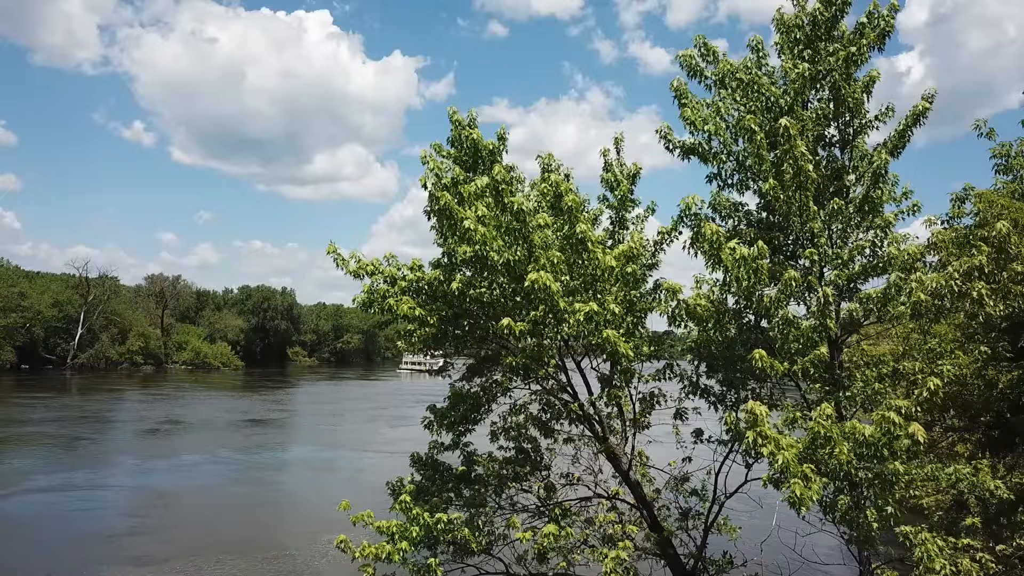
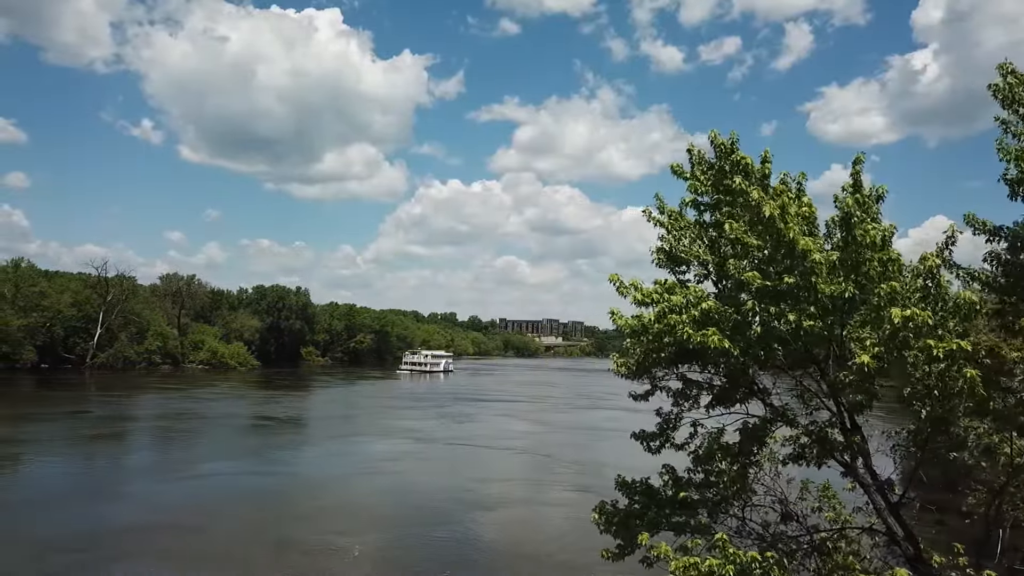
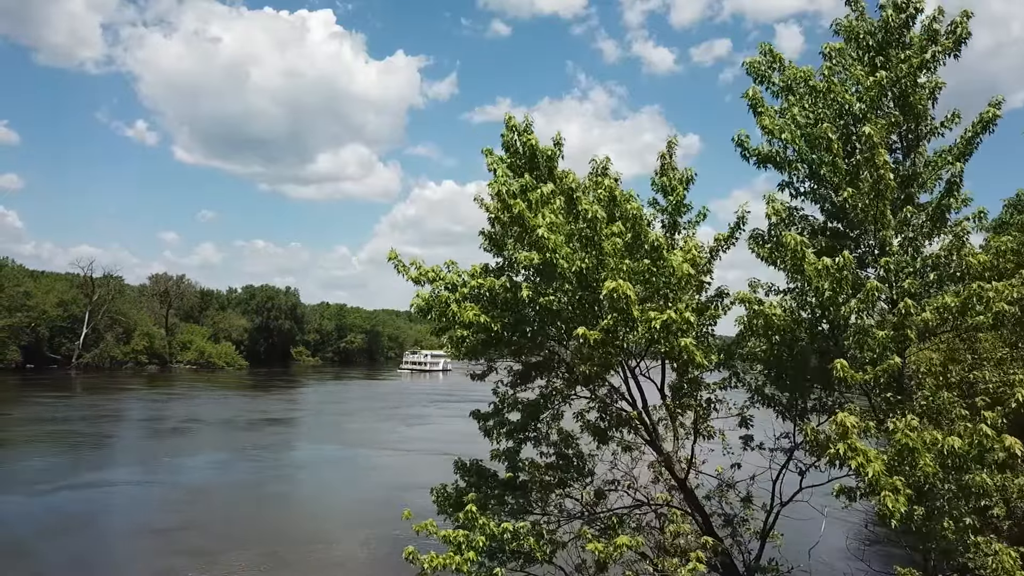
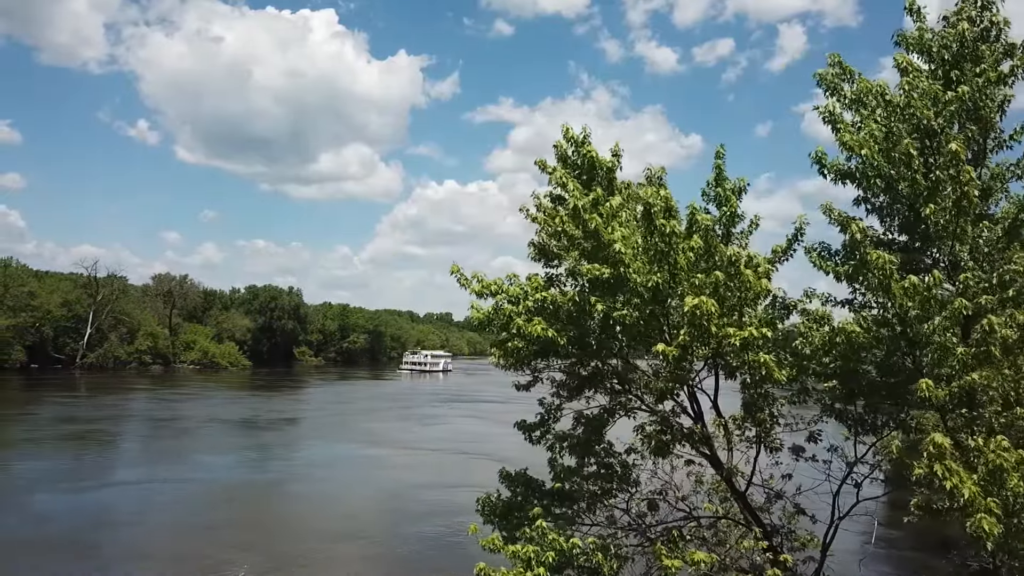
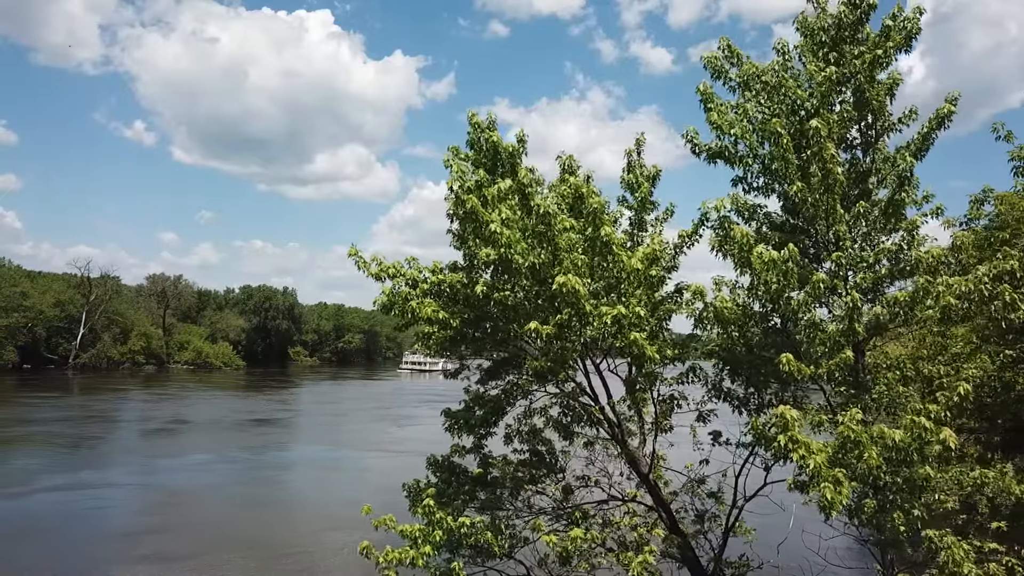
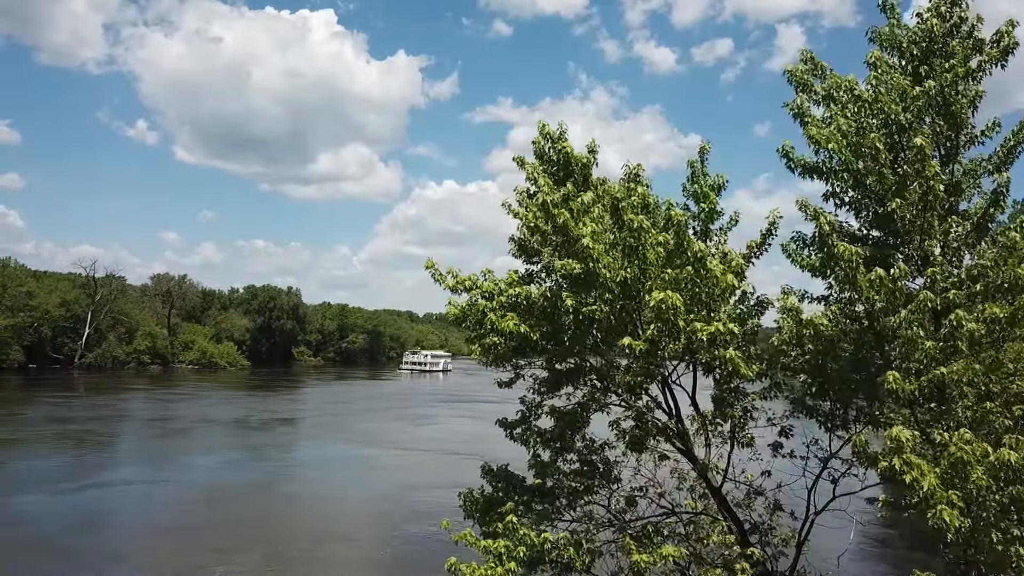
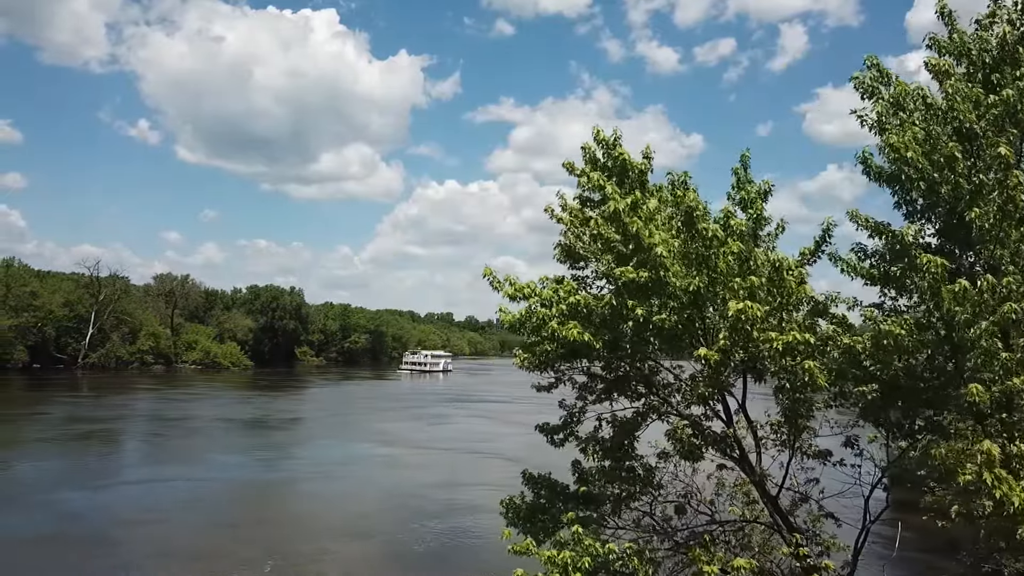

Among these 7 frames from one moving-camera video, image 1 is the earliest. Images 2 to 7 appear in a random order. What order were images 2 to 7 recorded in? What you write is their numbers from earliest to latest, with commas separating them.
5, 3, 6, 4, 7, 2
